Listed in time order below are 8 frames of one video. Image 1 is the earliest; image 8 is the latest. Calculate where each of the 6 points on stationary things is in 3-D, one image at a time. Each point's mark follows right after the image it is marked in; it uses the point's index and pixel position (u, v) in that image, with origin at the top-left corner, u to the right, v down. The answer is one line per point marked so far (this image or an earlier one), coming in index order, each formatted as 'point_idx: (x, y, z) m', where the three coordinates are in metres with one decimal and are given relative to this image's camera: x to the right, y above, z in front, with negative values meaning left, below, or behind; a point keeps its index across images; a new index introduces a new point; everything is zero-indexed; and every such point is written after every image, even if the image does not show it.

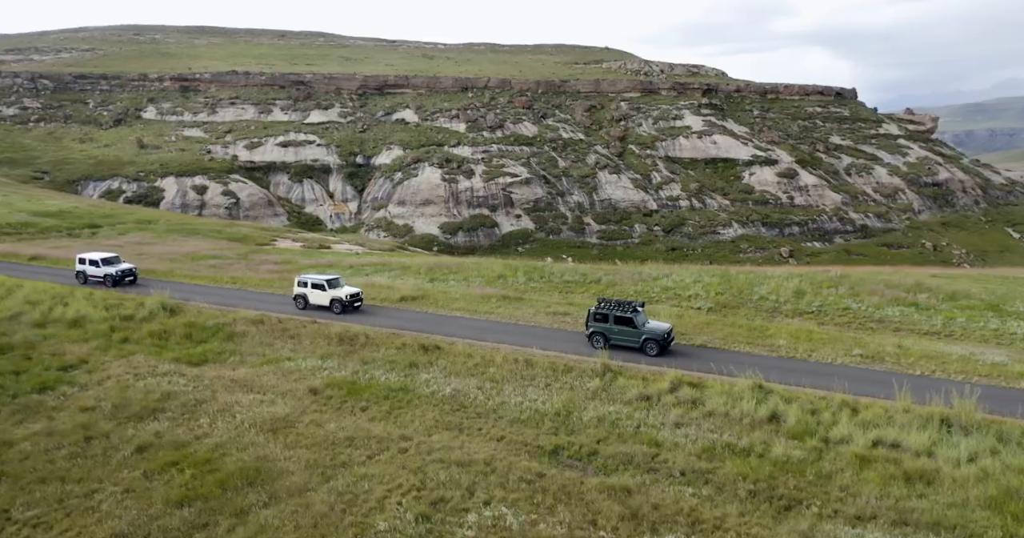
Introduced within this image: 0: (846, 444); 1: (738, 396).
0: (+8.7, -4.5, +17.6) m
1: (+6.6, -3.7, +20.0) m
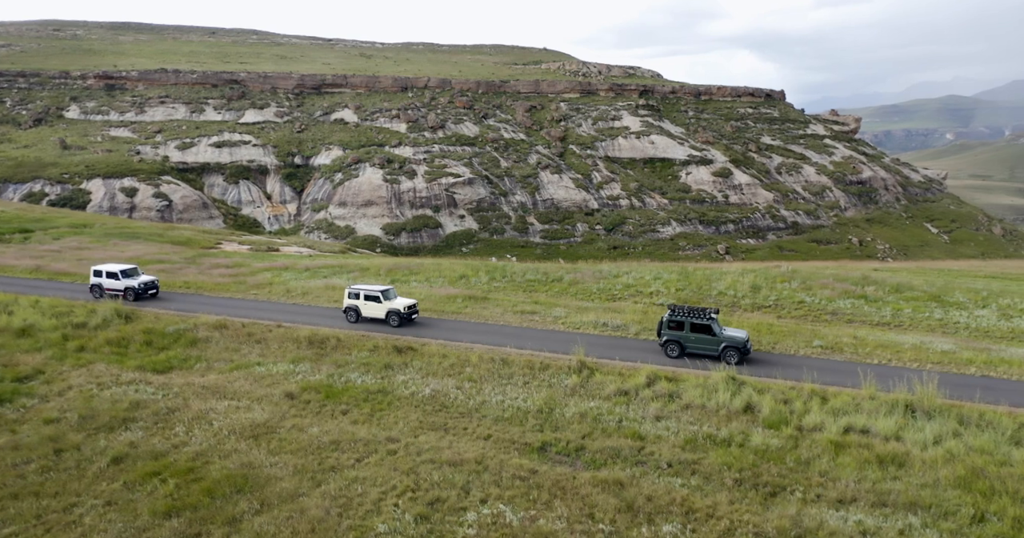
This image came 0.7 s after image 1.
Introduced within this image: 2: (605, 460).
0: (+8.2, -4.3, +18.1) m
1: (+6.0, -3.6, +20.4) m
2: (+2.1, -4.2, +15.1) m
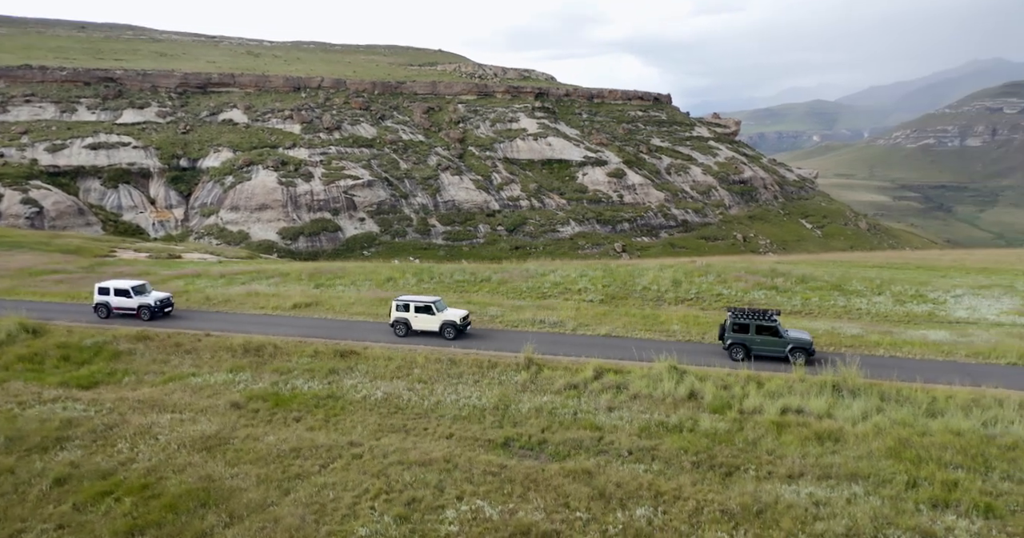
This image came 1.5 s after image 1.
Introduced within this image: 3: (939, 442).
0: (+7.0, -4.1, +19.2) m
1: (+4.5, -3.4, +21.1) m
2: (+1.3, -4.1, +15.4) m
3: (+10.7, -4.3, +17.1) m
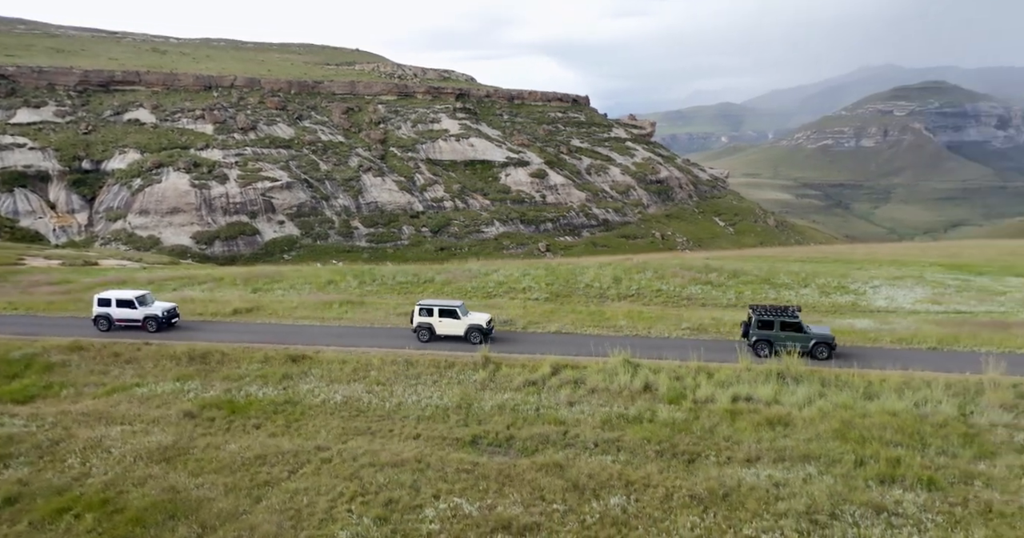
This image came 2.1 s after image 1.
0: (+5.9, -3.9, +19.9) m
1: (+3.2, -3.2, +21.6) m
2: (+0.6, -4.1, +15.6) m
3: (+9.8, -4.1, +18.2) m
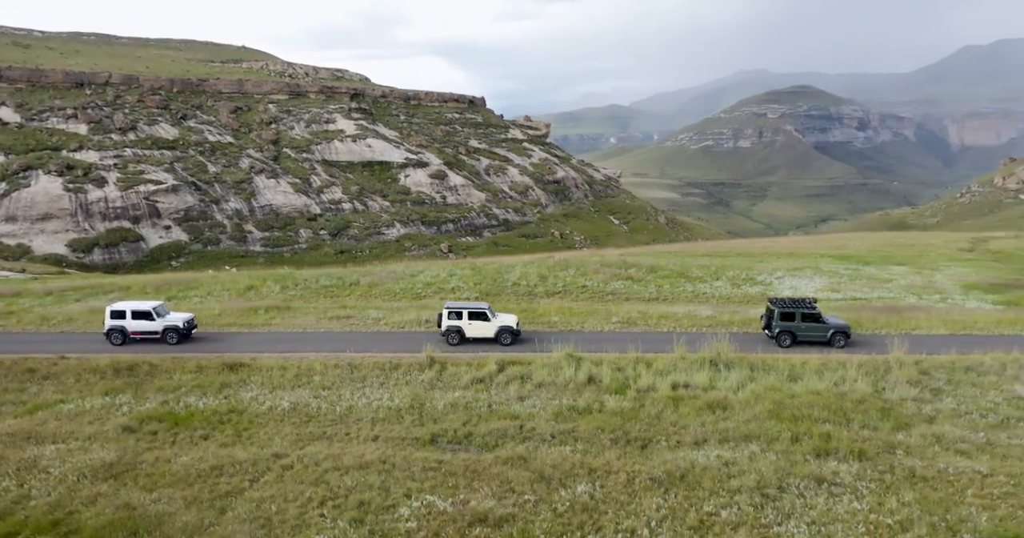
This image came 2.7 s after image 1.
0: (+4.4, -3.7, +20.8) m
1: (+1.5, -3.1, +22.1) m
2: (-0.4, -4.0, +15.9) m
3: (+8.4, -3.8, +19.5) m
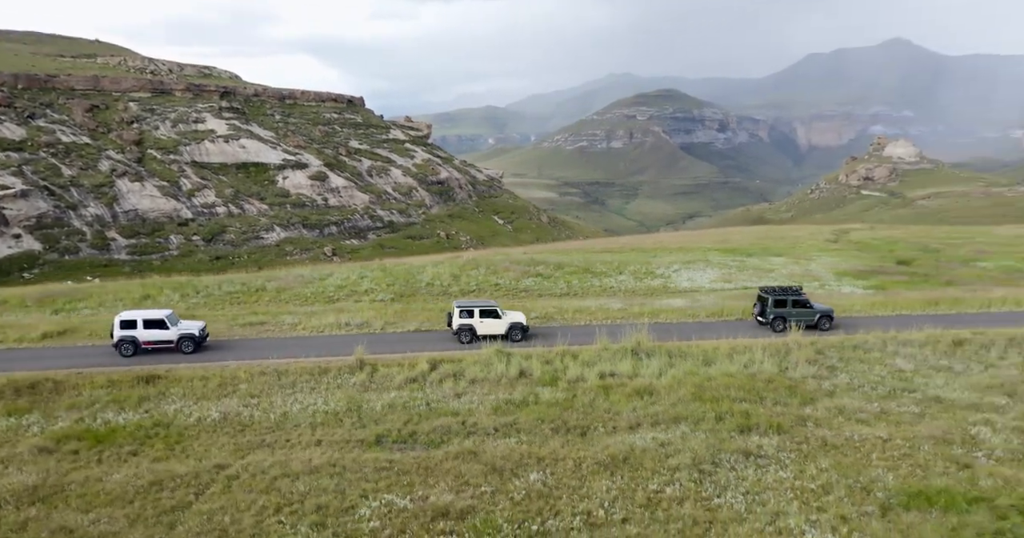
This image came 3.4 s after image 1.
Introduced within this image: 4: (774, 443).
0: (+2.3, -3.6, +21.6) m
1: (-0.8, -3.1, +22.5) m
2: (-1.7, -4.0, +16.0) m
3: (+6.5, -3.5, +20.9) m
4: (+6.1, -4.1, +15.9) m
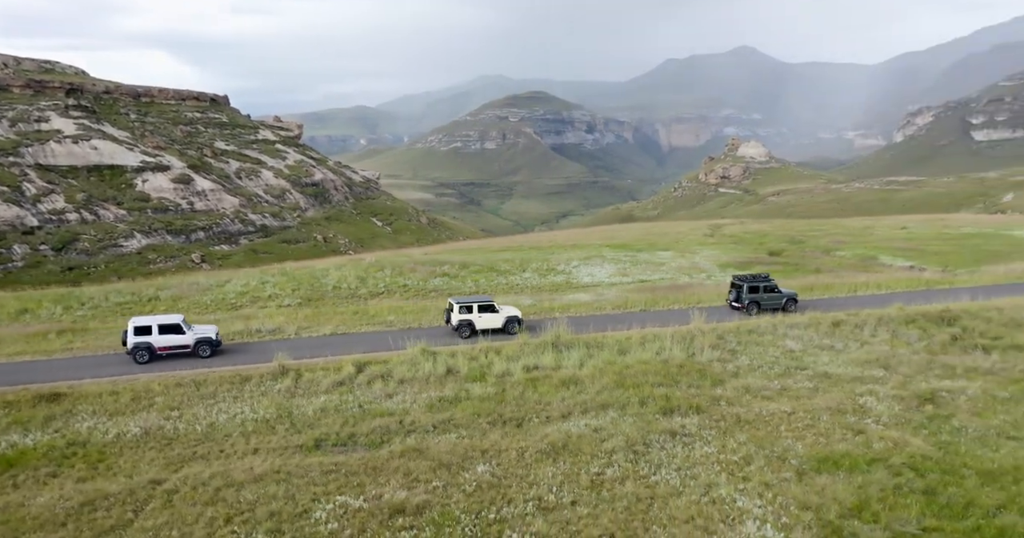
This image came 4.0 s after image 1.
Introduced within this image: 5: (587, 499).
0: (0.0, -3.5, +22.2) m
1: (-3.2, -3.1, +22.7) m
2: (-3.1, -4.0, +16.1) m
3: (+4.2, -3.3, +22.2) m
4: (+4.7, -3.9, +17.1) m
5: (+1.4, -4.4, +13.0) m
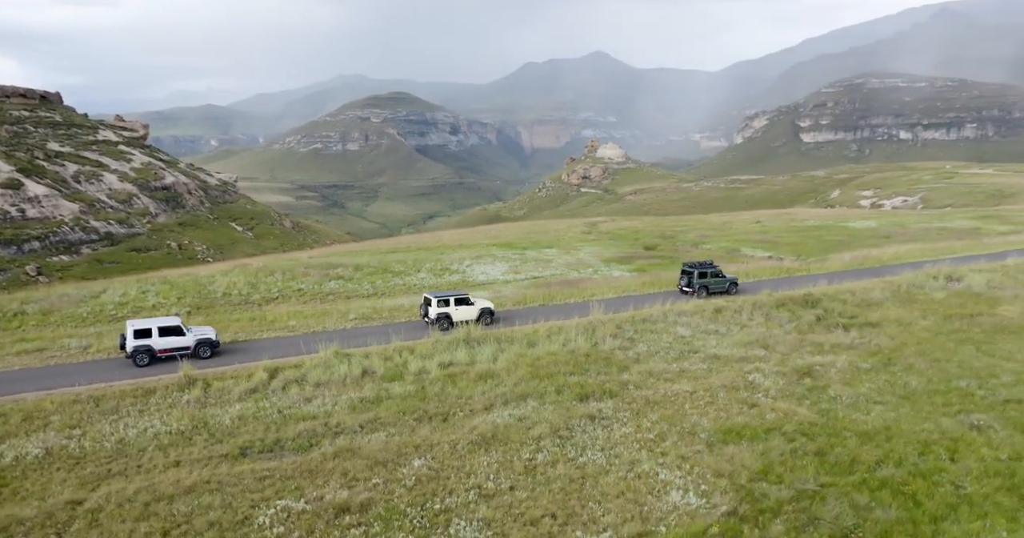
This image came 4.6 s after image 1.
0: (-2.8, -3.4, +22.5) m
1: (-6.0, -3.1, +22.4) m
2: (-4.8, -4.1, +16.0) m
3: (+1.4, -3.2, +23.2) m
4: (+2.7, -3.7, +18.3) m
5: (+0.2, -4.3, +13.7) m
